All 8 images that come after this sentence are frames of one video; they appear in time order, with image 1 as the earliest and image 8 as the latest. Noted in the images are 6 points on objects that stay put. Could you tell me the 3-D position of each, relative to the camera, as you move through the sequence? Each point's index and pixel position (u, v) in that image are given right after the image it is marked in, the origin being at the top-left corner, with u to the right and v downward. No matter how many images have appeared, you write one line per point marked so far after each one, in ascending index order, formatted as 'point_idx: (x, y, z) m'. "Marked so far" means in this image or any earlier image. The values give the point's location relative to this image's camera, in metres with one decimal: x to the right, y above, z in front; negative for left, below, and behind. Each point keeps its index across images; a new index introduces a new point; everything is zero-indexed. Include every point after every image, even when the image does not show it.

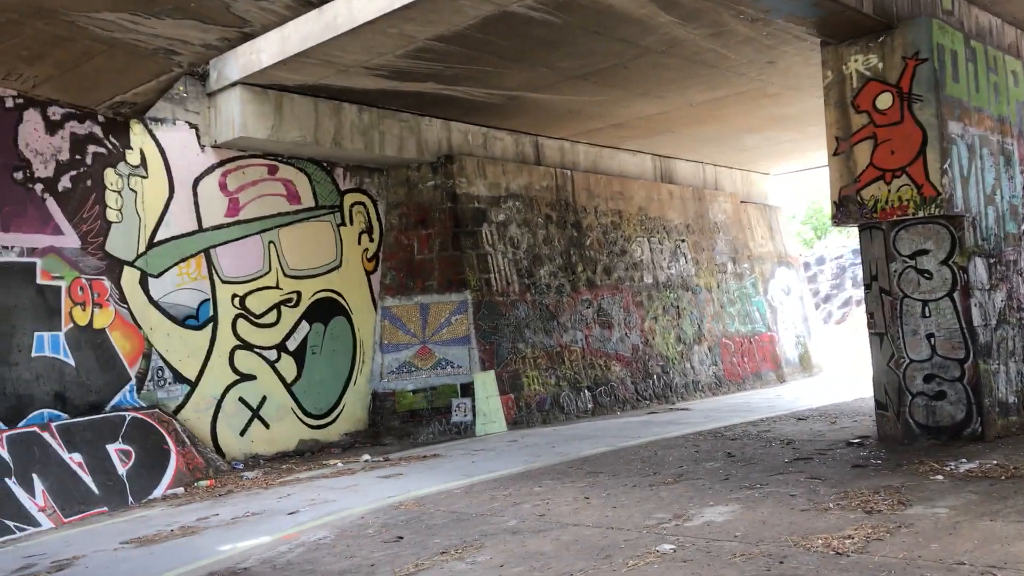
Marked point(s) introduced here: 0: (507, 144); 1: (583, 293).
0: (-0.1, +1.9, +13.0) m
1: (+1.0, -0.1, +13.4) m
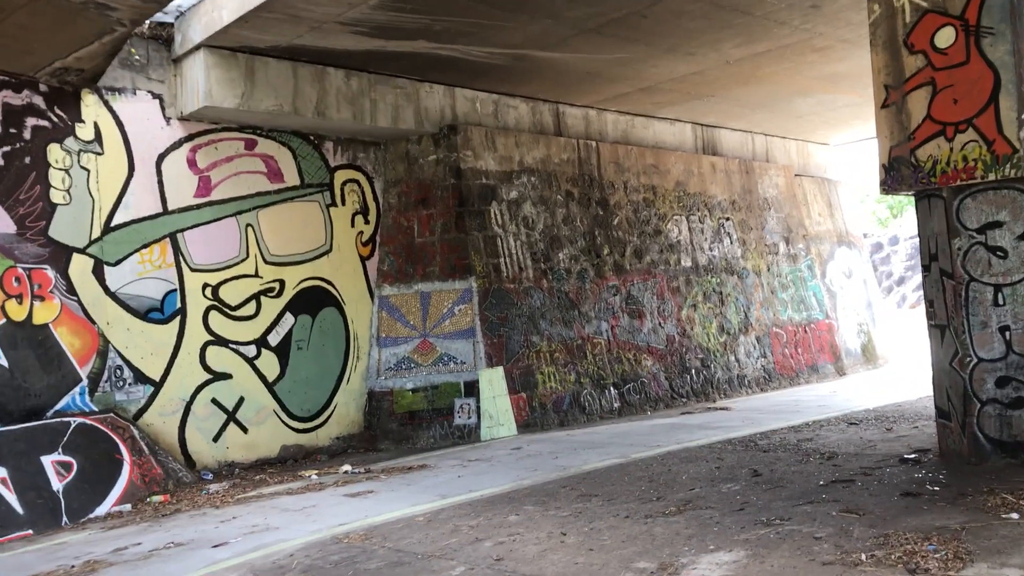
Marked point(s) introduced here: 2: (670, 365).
0: (+0.1, +2.1, +11.7) m
1: (+1.2, +0.1, +12.0) m
2: (+1.9, -1.0, +12.3) m
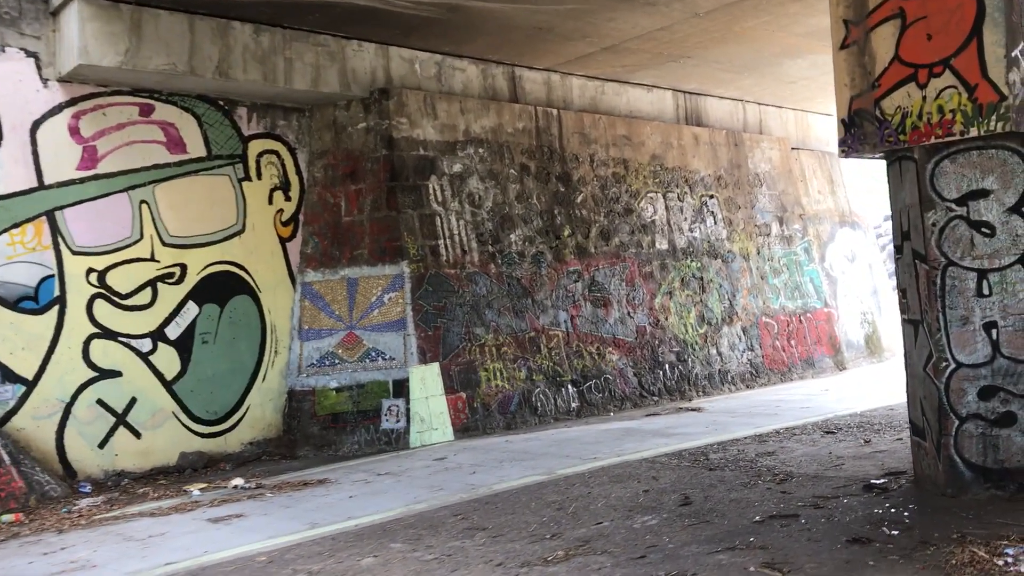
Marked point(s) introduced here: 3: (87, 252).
0: (-0.4, +2.2, +10.4) m
1: (+0.6, +0.3, +10.7) m
2: (+1.4, -0.8, +11.0) m
3: (-3.6, +0.3, +8.4) m
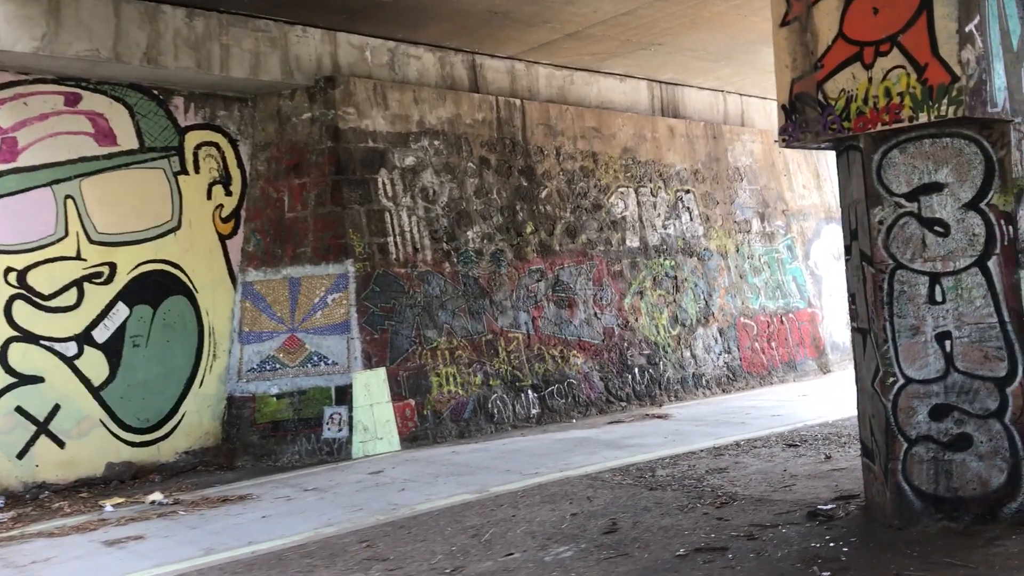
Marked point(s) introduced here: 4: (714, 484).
0: (-0.9, +2.2, +9.9) m
1: (+0.2, +0.3, +10.2) m
2: (+1.0, -0.8, +10.5) m
3: (-4.0, +0.3, +7.9) m
4: (+1.2, -1.2, +6.0) m
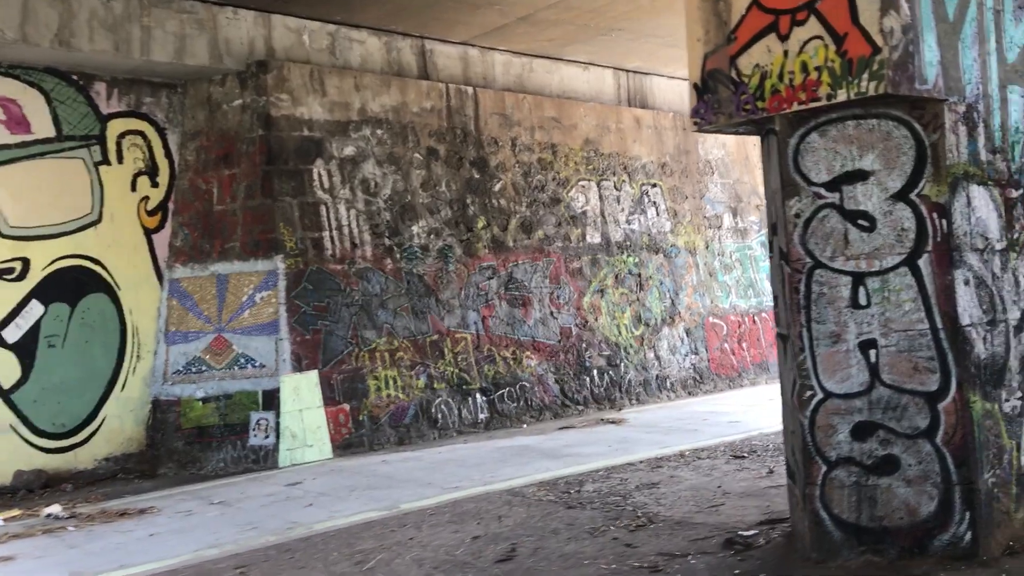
0: (-1.3, +2.3, +9.3) m
1: (-0.3, +0.3, +9.6) m
2: (+0.5, -0.8, +9.9) m
3: (-4.5, +0.3, +7.4) m
4: (+0.7, -1.2, +5.5) m
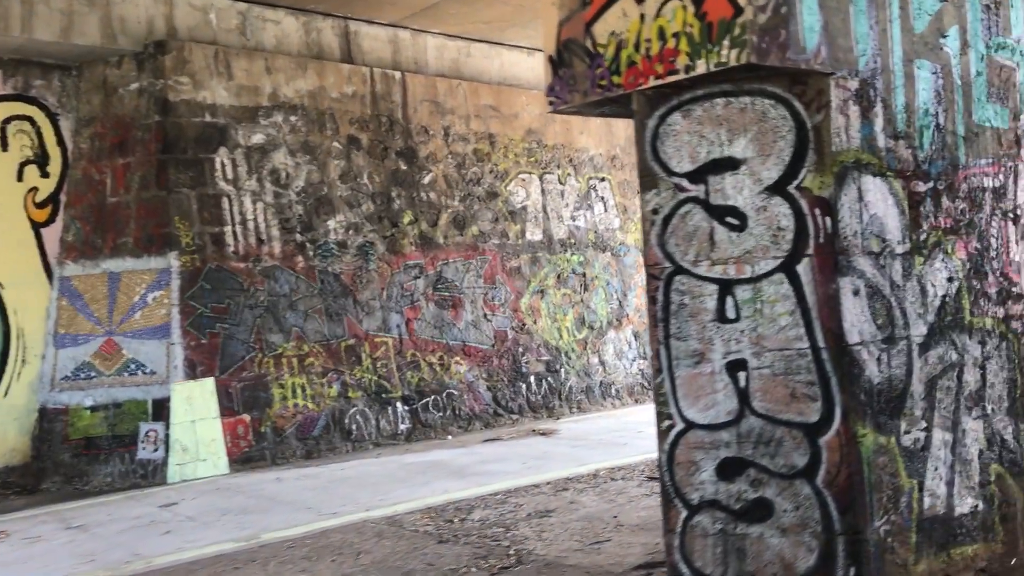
0: (-2.0, +2.3, +8.7) m
1: (-0.9, +0.3, +9.0) m
2: (-0.1, -0.8, +9.3) m
3: (-5.2, +0.3, +6.8) m
4: (0.0, -1.2, +4.9) m
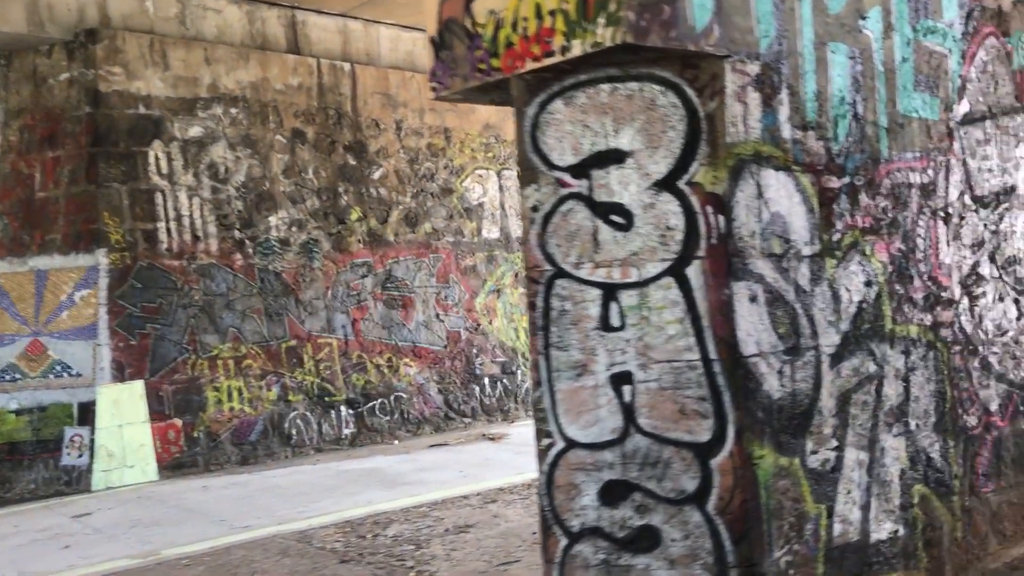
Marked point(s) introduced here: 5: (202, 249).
0: (-2.4, +2.3, +8.4) m
1: (-1.3, +0.3, +8.7) m
2: (-0.6, -0.8, +9.0) m
3: (-5.6, +0.4, +6.5) m
4: (-0.4, -1.2, +4.6) m
5: (-2.4, +0.3, +7.7) m
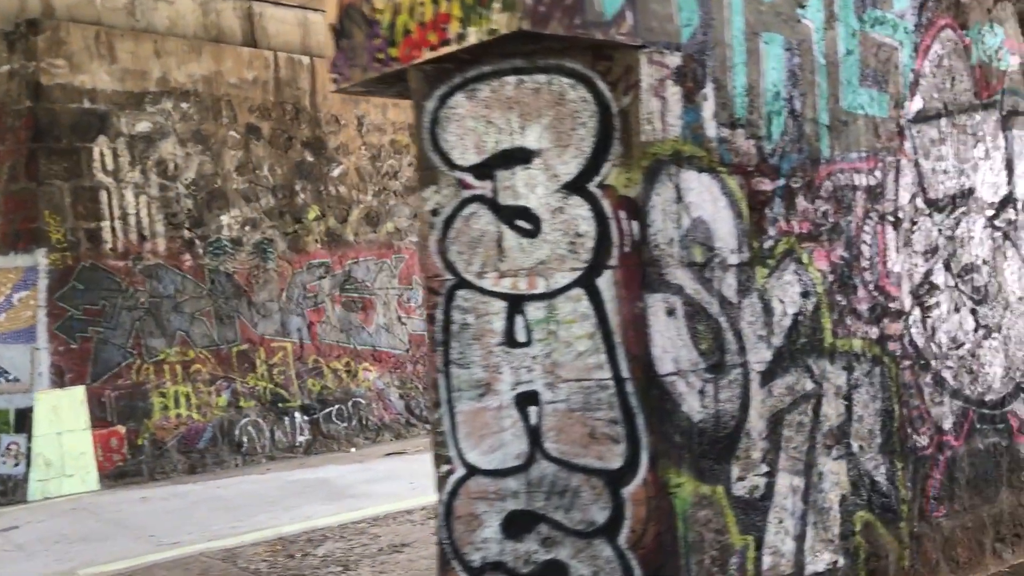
0: (-2.7, +2.3, +8.1) m
1: (-1.7, +0.3, +8.4) m
2: (-0.9, -0.8, +8.7) m
3: (-5.9, +0.4, +6.2) m
4: (-0.7, -1.2, +4.3) m
5: (-2.7, +0.3, +7.5) m
